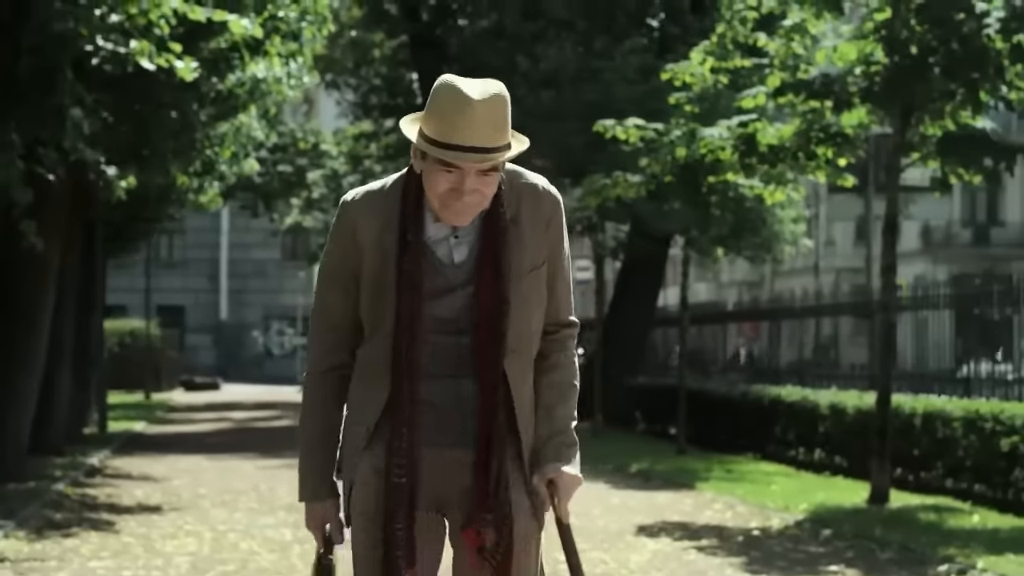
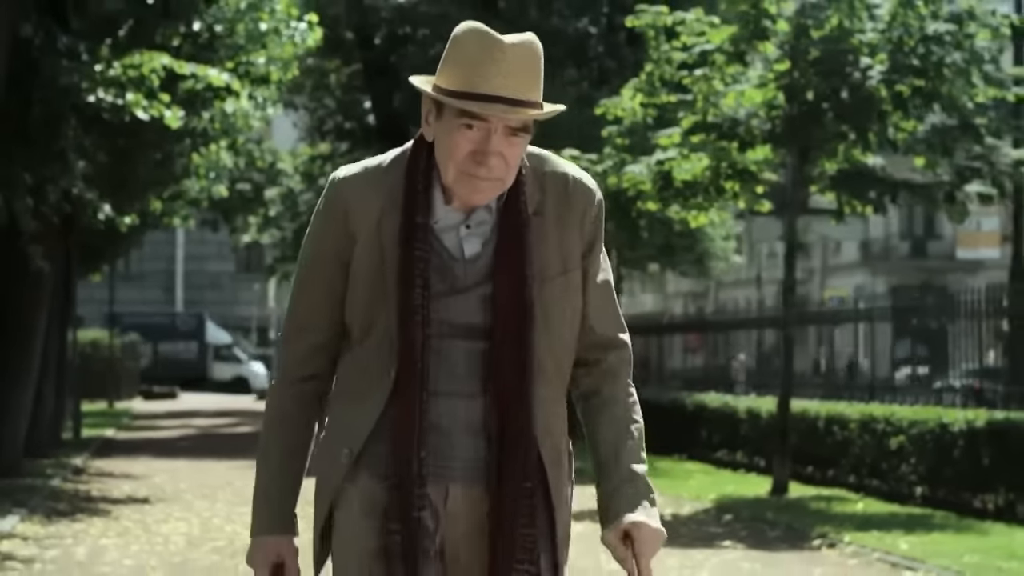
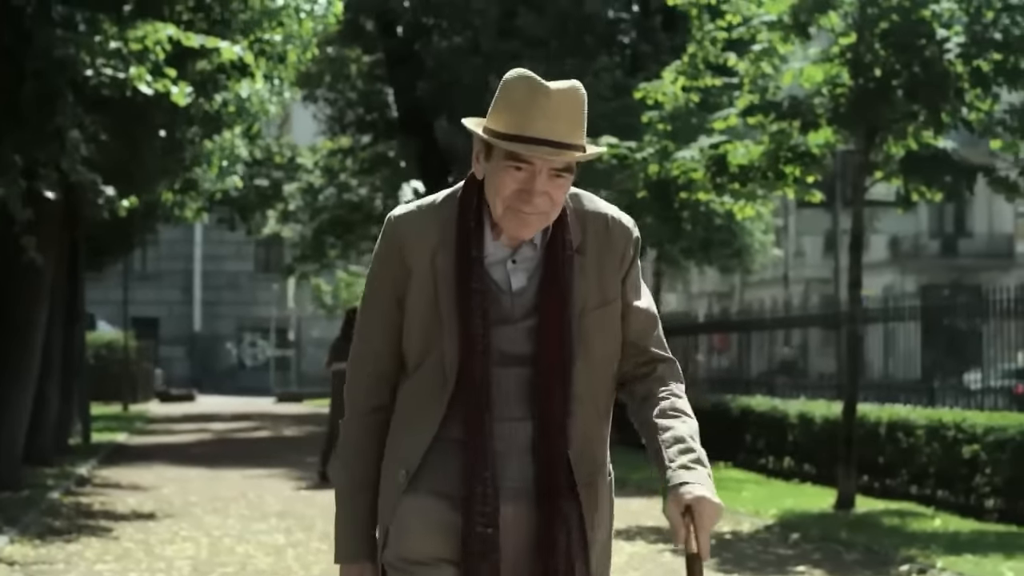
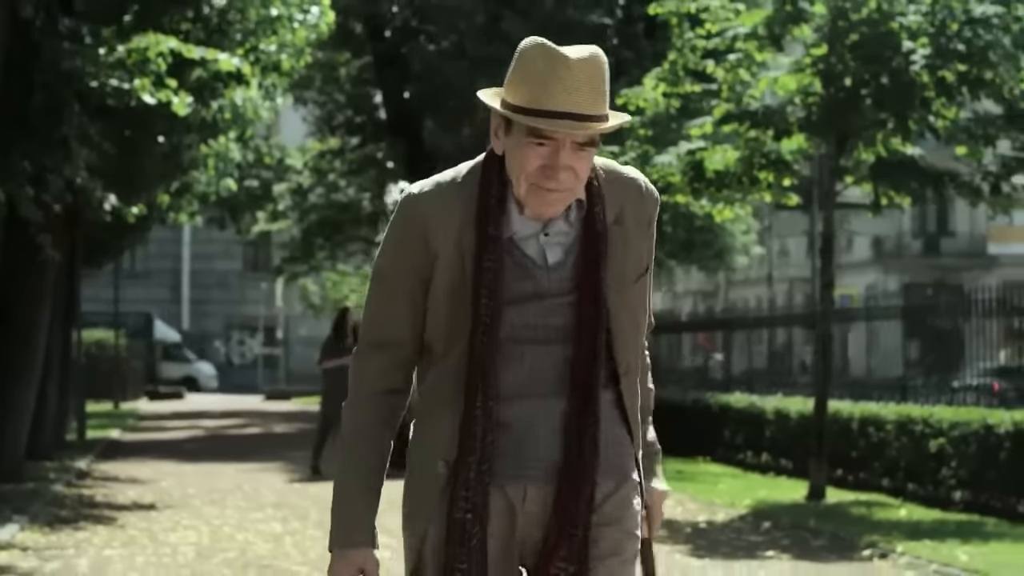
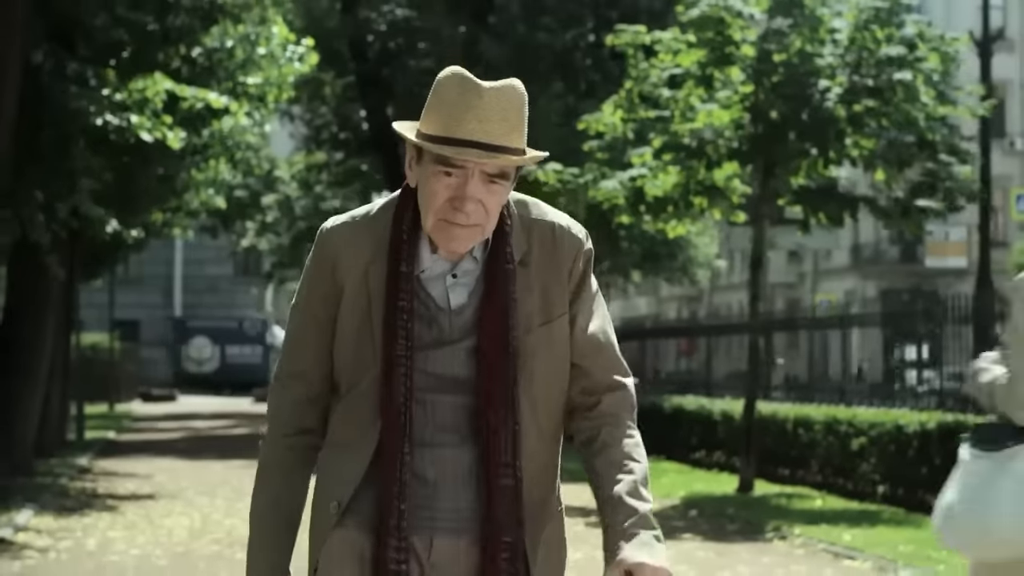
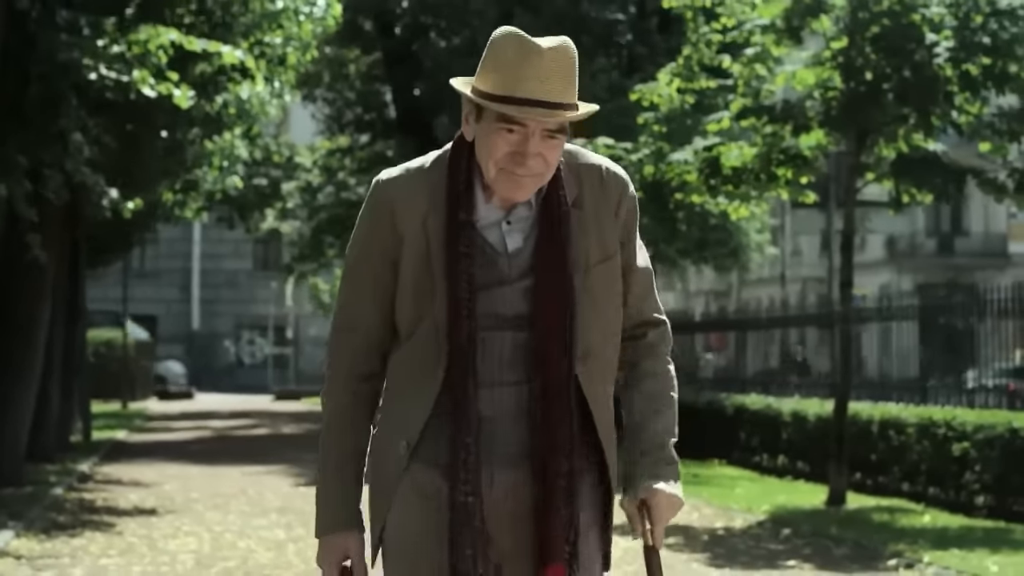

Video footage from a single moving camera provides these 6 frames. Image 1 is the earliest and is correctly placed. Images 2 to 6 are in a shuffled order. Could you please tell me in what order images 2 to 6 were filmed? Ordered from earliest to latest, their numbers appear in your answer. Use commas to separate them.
3, 6, 4, 2, 5
